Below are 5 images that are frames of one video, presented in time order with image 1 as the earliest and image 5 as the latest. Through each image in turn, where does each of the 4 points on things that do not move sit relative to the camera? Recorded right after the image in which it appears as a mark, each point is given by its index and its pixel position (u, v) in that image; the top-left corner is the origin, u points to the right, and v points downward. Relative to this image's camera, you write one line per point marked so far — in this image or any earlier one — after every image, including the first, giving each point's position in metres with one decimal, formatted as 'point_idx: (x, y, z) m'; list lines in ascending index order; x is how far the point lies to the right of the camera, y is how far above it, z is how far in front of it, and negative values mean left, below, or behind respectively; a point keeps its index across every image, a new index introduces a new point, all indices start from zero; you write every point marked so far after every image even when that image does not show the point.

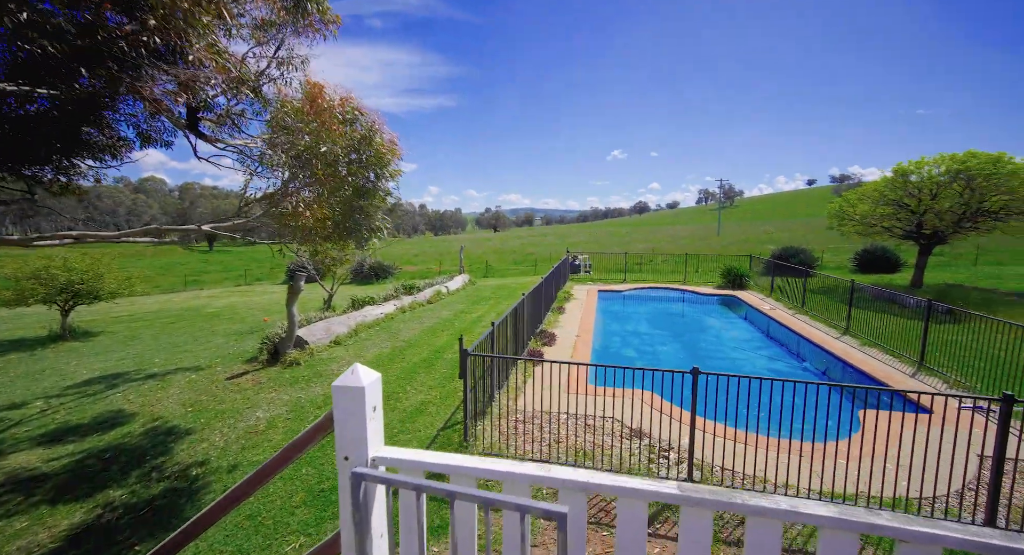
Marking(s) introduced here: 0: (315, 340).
0: (-3.9, -1.2, +9.1) m
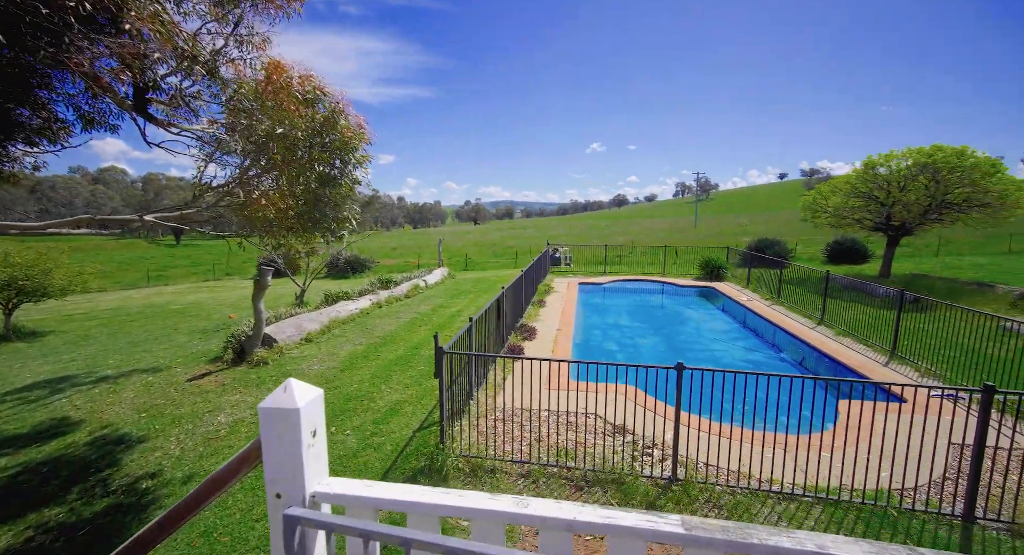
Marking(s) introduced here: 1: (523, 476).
0: (-4.3, -1.1, +8.6) m
1: (+0.1, -2.3, +5.2) m
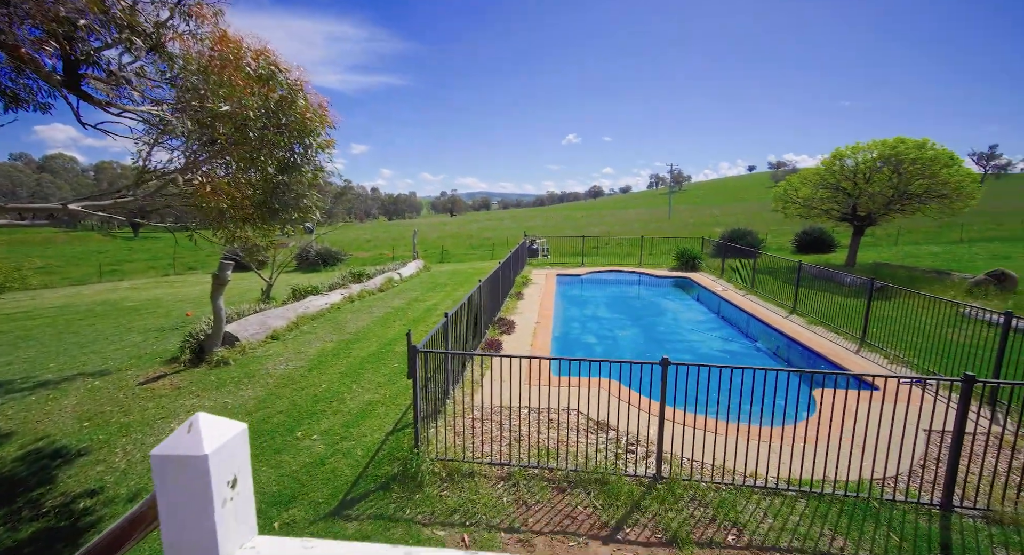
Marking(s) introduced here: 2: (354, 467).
0: (-4.7, -1.0, +8.1) m
1: (-0.1, -2.2, +5.0) m
2: (-1.7, -2.1, +5.0) m
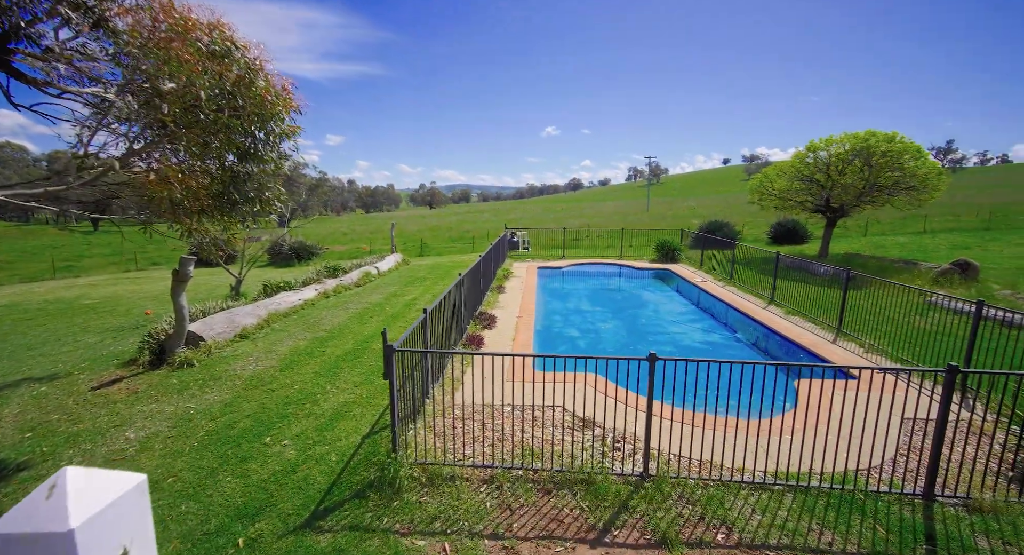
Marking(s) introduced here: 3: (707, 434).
0: (-5.1, -1.0, +7.7) m
1: (-0.3, -2.1, +4.8) m
2: (-1.9, -2.0, +4.7) m
3: (+2.6, -2.1, +6.2) m
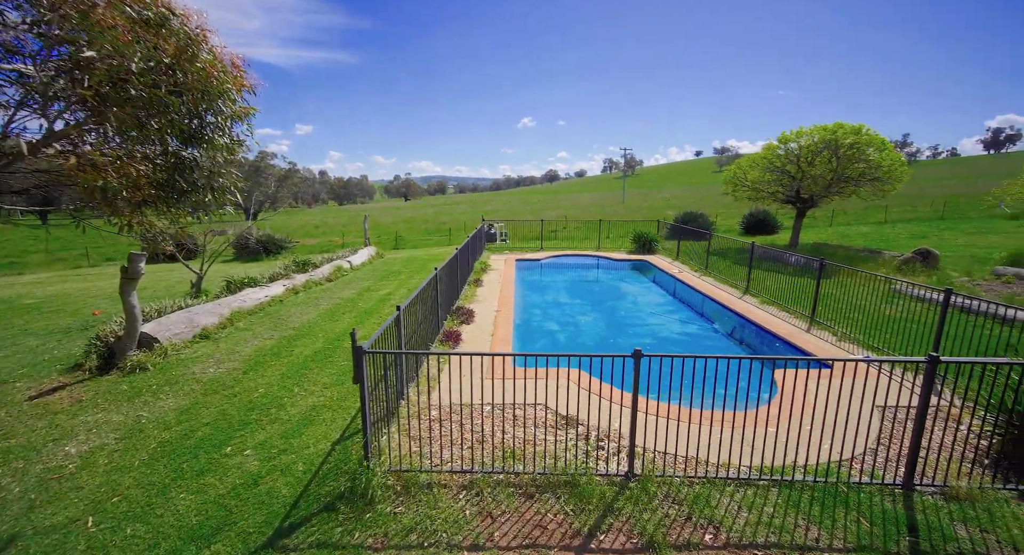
0: (-5.4, -0.9, +7.2) m
1: (-0.5, -2.1, +4.5) m
2: (-2.1, -2.0, +4.3) m
3: (+2.4, -2.0, +6.0) m
